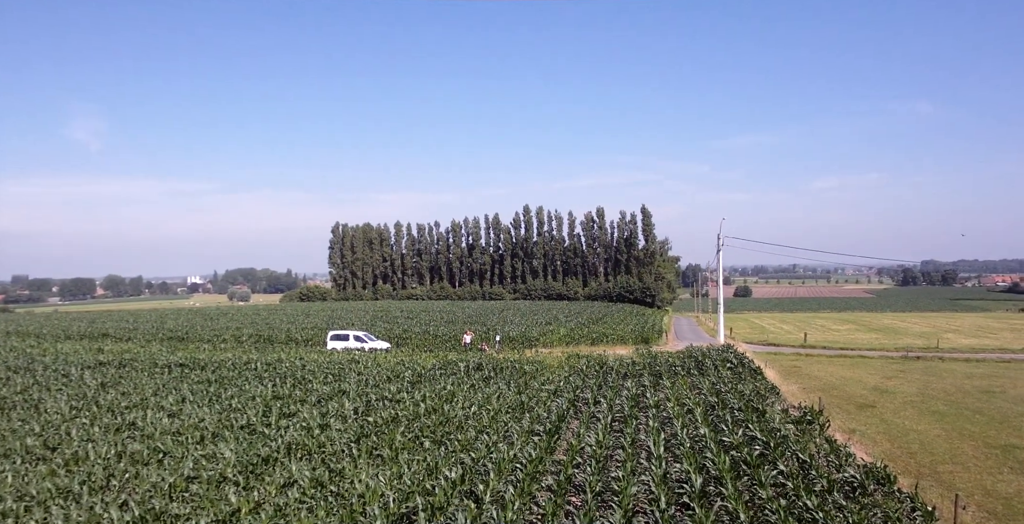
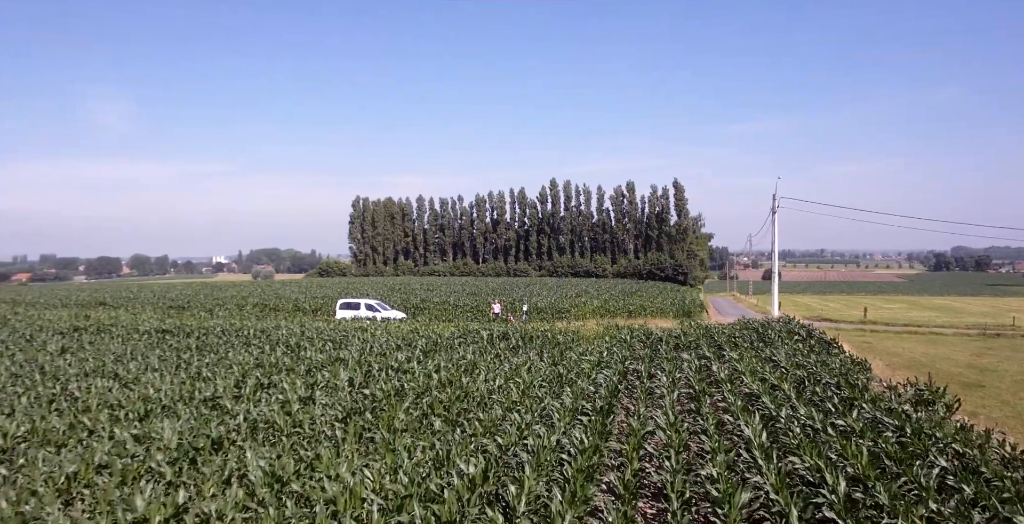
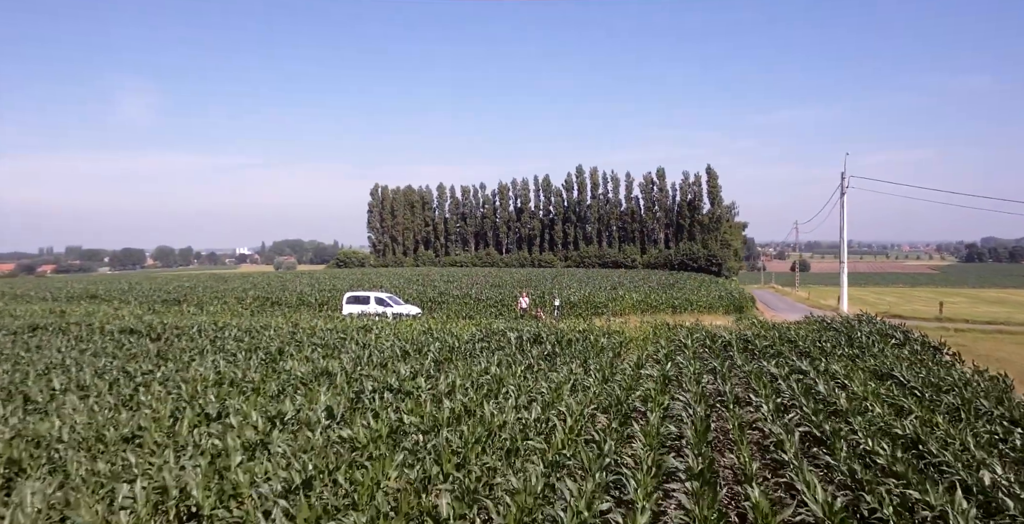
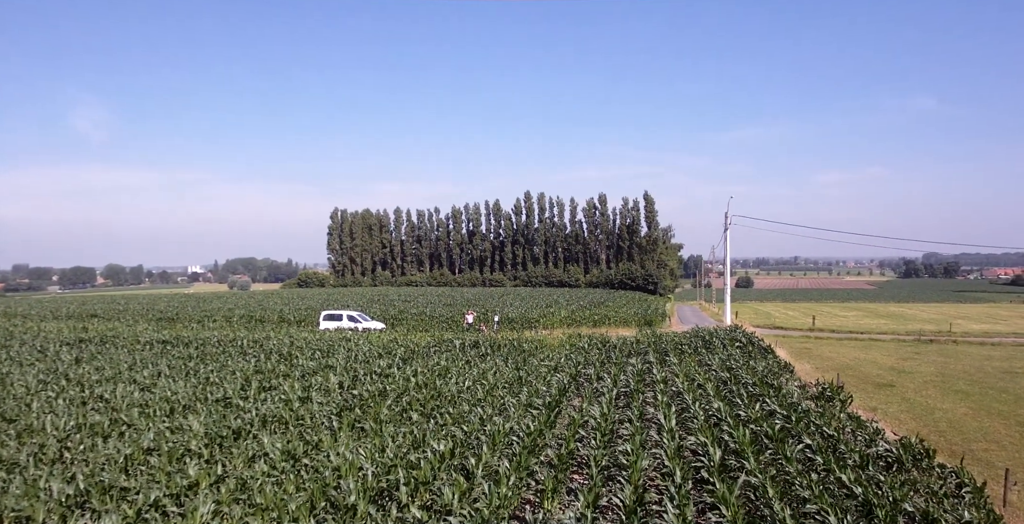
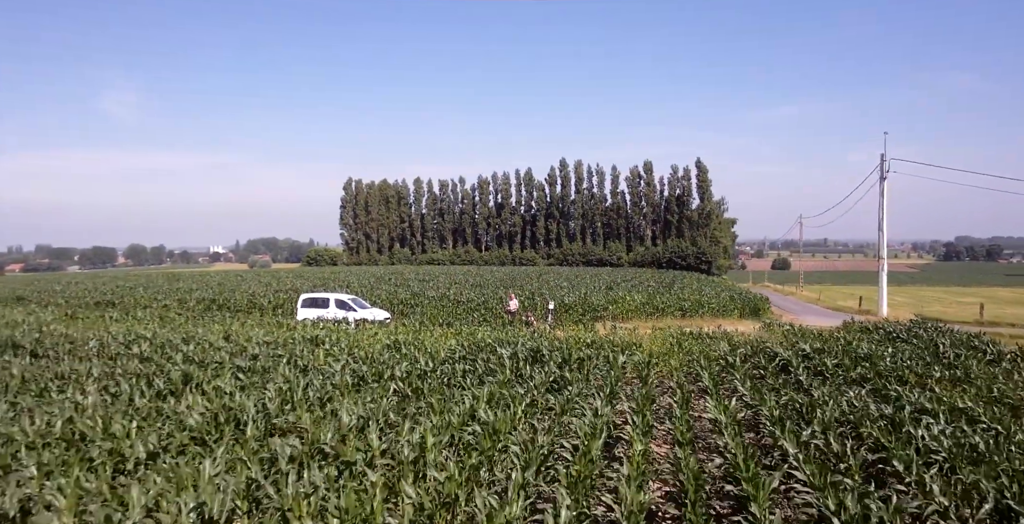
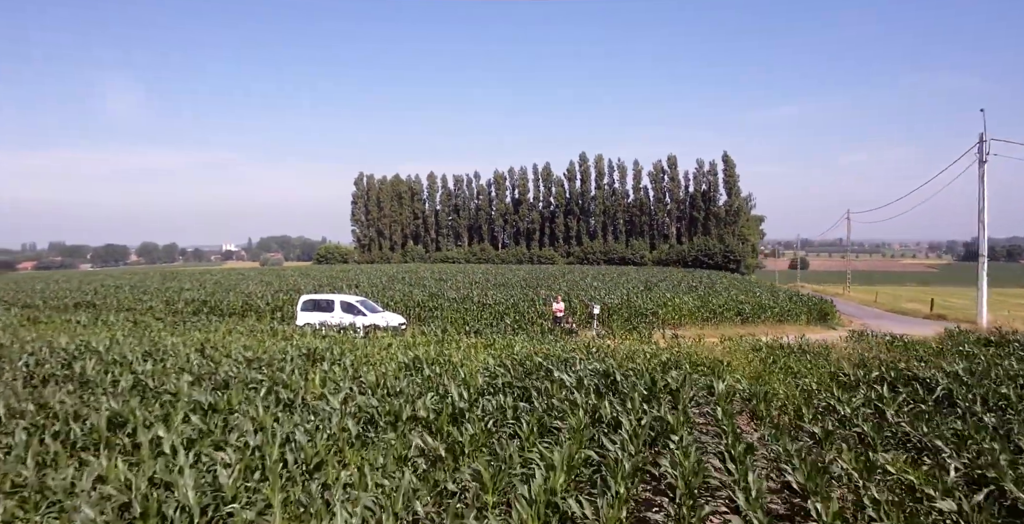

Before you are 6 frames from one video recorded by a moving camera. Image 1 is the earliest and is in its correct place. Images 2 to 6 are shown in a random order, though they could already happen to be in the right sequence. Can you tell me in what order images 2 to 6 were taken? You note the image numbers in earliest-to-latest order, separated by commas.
4, 2, 3, 5, 6
